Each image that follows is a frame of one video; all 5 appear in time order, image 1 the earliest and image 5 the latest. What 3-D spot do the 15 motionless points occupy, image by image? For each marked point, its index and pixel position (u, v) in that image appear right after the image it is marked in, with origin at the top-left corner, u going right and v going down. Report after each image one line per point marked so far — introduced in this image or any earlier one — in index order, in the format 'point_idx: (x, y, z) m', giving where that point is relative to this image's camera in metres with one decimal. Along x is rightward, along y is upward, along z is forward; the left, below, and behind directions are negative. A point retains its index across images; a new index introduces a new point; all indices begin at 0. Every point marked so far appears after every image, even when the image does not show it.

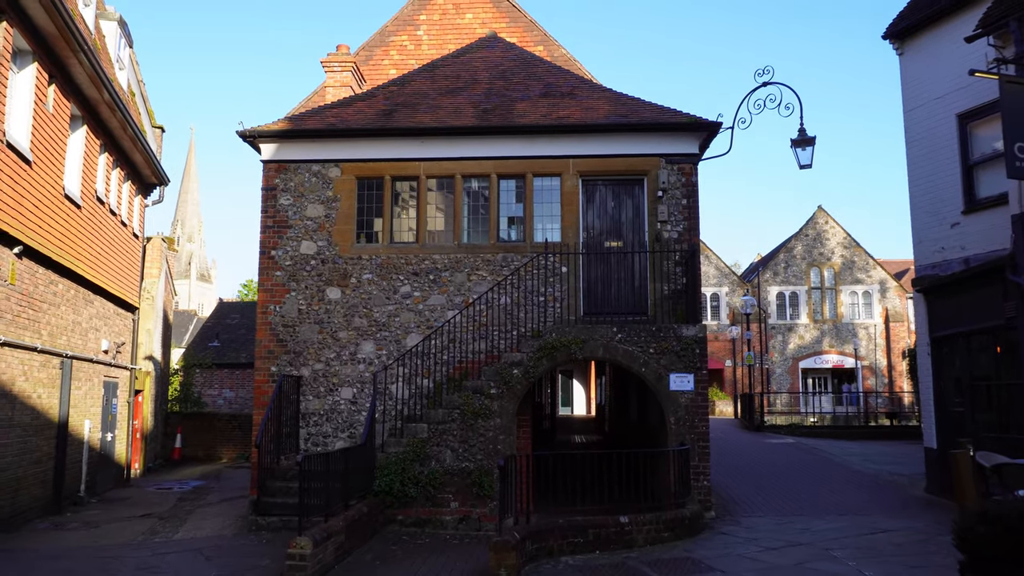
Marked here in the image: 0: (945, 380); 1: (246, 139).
0: (+5.9, -1.3, +11.9) m
1: (-4.1, +2.3, +13.2) m
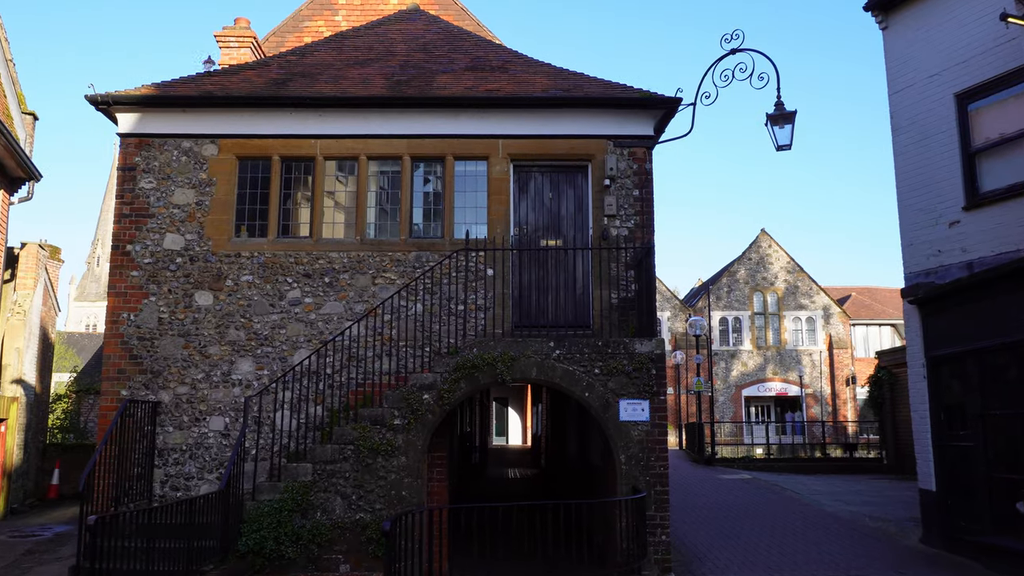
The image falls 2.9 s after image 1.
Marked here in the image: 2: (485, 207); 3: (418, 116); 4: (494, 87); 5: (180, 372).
0: (+4.9, -1.4, +9.9) m
1: (-5.1, +2.2, +10.7) m
2: (-0.3, +1.0, +10.8) m
3: (-1.2, +2.1, +10.8) m
4: (-0.2, +2.6, +11.1) m
5: (-3.9, -1.0, +10.2) m
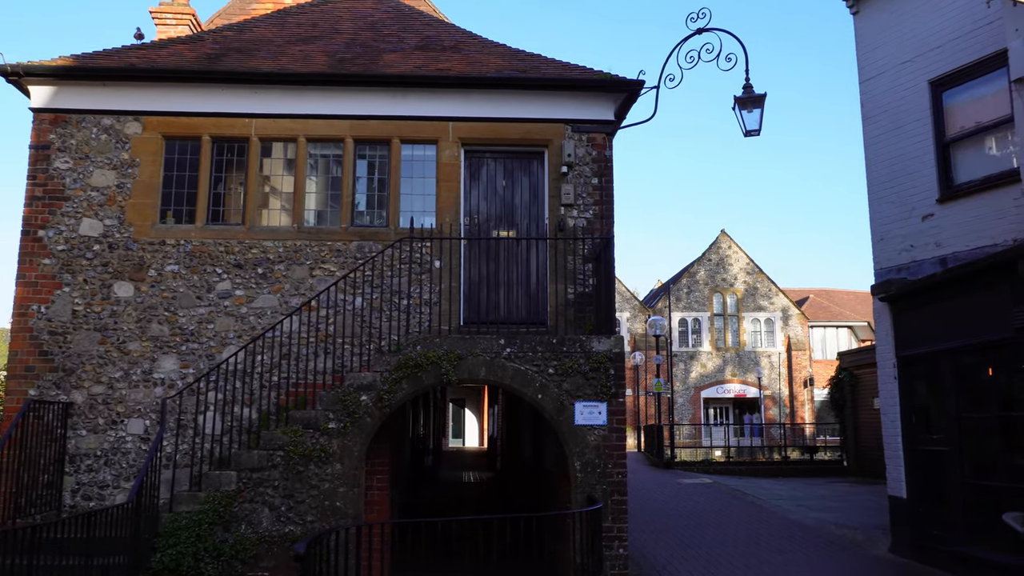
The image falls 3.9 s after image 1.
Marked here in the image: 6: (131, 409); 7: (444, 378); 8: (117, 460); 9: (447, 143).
0: (+4.4, -1.3, +9.4) m
1: (-5.6, +2.4, +9.7) m
2: (-0.9, +1.1, +10.1) m
3: (-1.7, +2.2, +10.0) m
4: (-0.8, +2.6, +10.4) m
5: (-4.5, -0.9, +9.3) m
6: (-4.1, -1.3, +9.2) m
7: (-0.7, -0.9, +8.3) m
8: (-4.1, -1.8, +9.1) m
9: (-0.7, +1.7, +10.0) m
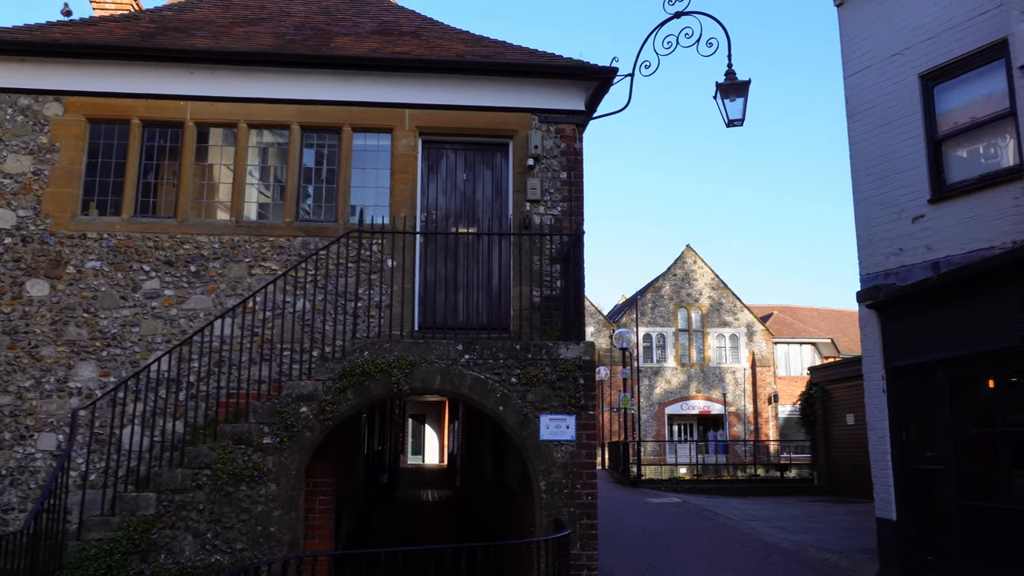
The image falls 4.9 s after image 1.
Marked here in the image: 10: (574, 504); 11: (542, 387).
0: (+4.0, -1.4, +8.7) m
1: (-6.0, +2.4, +8.7) m
2: (-1.3, +1.1, +9.3) m
3: (-2.1, +2.2, +9.2) m
4: (-1.2, +2.6, +9.6) m
5: (-4.9, -0.9, +8.3) m
6: (-4.5, -1.3, +8.2) m
7: (-1.0, -0.8, +7.5) m
8: (-4.5, -1.8, +8.1) m
9: (-1.2, +1.7, +9.2) m
10: (+0.5, -1.9, +7.6) m
11: (+0.3, -0.9, +7.7) m
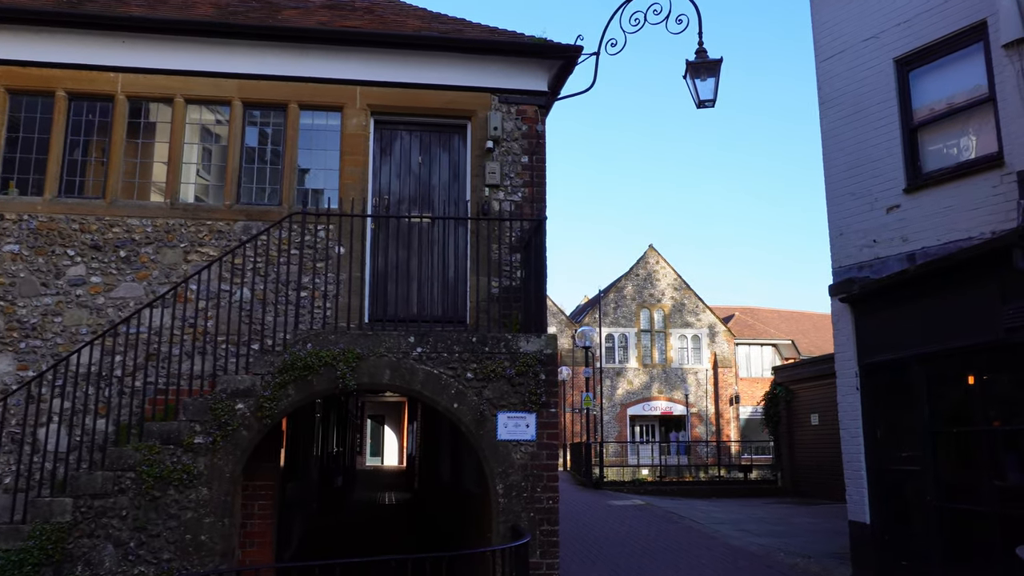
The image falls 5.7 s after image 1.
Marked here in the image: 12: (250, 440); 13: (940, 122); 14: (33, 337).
0: (+3.6, -1.3, +8.4) m
1: (-6.4, +2.5, +7.9) m
2: (-1.7, +1.2, +8.7) m
3: (-2.5, +2.3, +8.5) m
4: (-1.6, +2.7, +9.0) m
5: (-5.2, -0.7, +7.5) m
6: (-4.8, -1.1, +7.5) m
7: (-1.4, -0.7, +6.9) m
8: (-4.9, -1.7, +7.3) m
9: (-1.6, +1.8, +8.6) m
10: (+0.2, -1.8, +7.1) m
11: (-0.1, -0.8, +7.2) m
12: (-2.0, -1.2, +6.7) m
13: (+4.1, +1.6, +8.3) m
14: (-4.3, -0.4, +7.7) m
